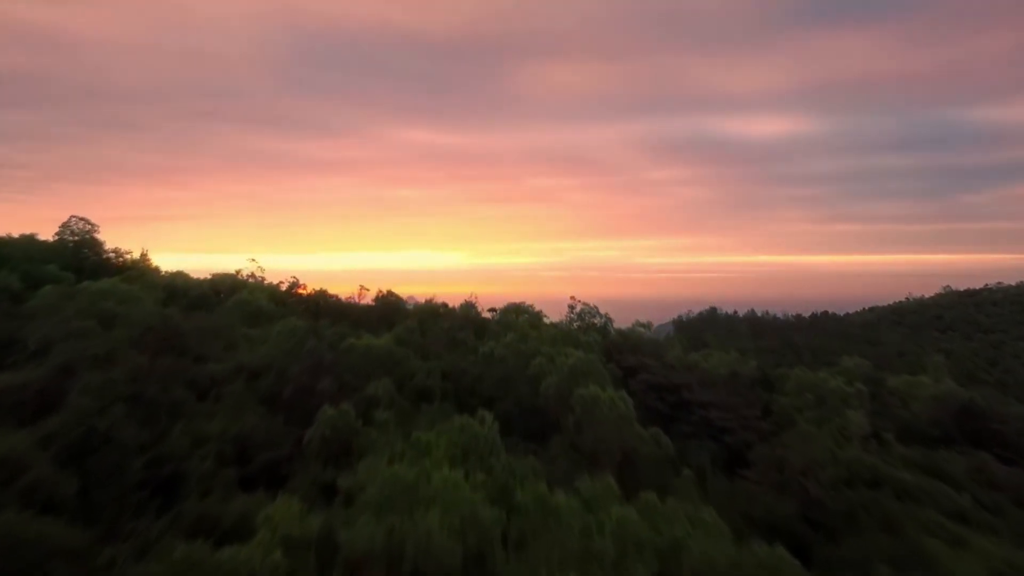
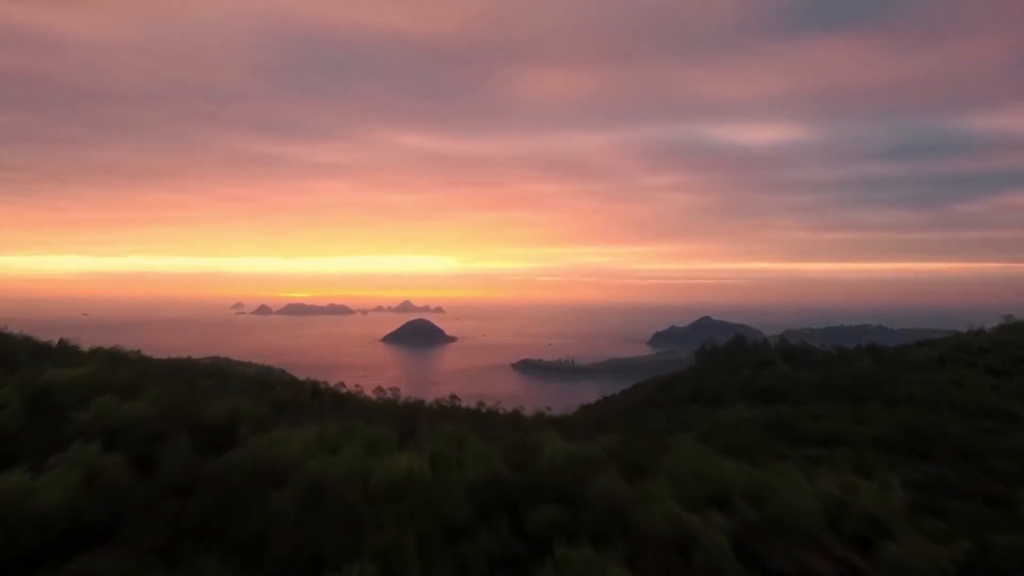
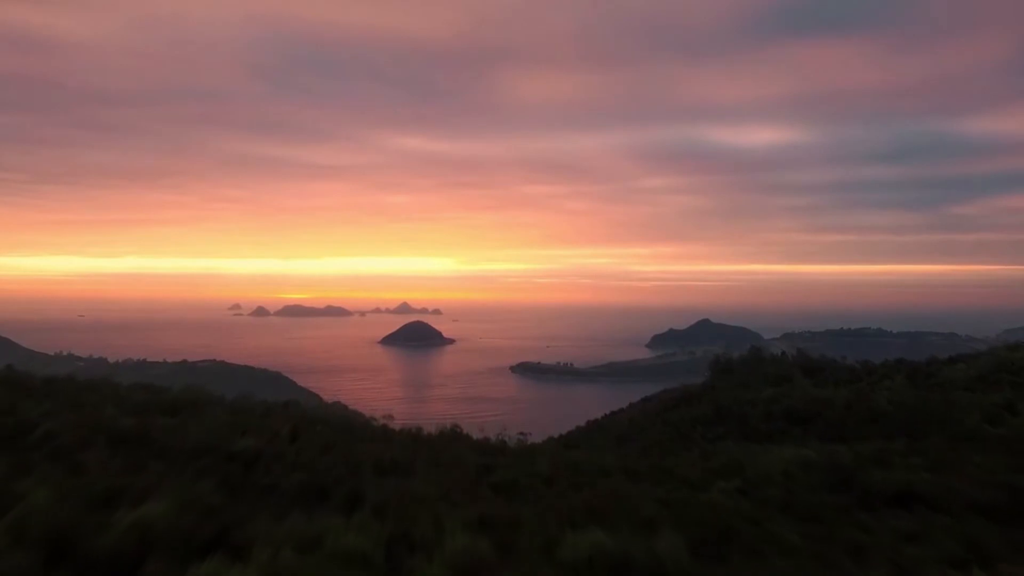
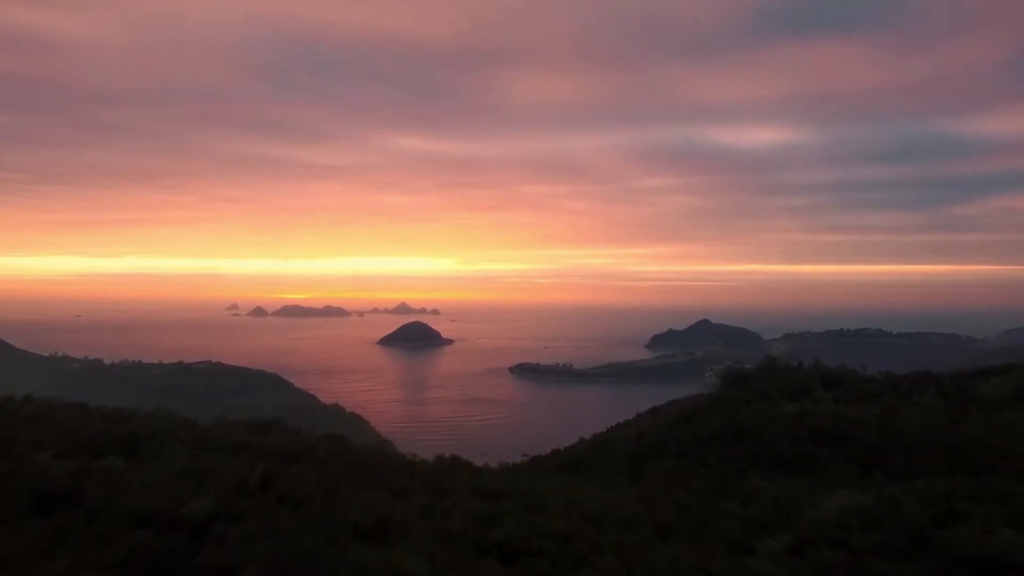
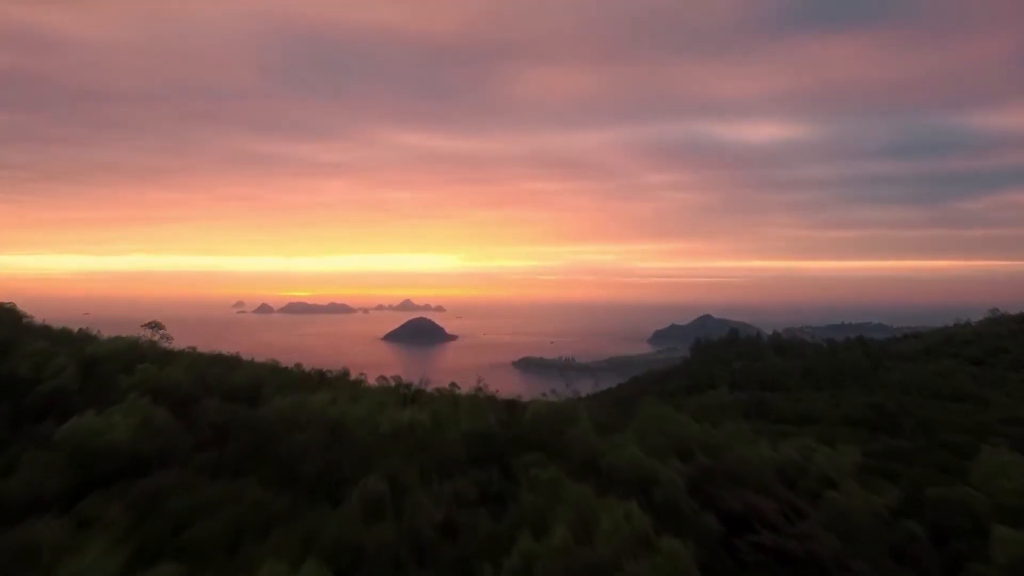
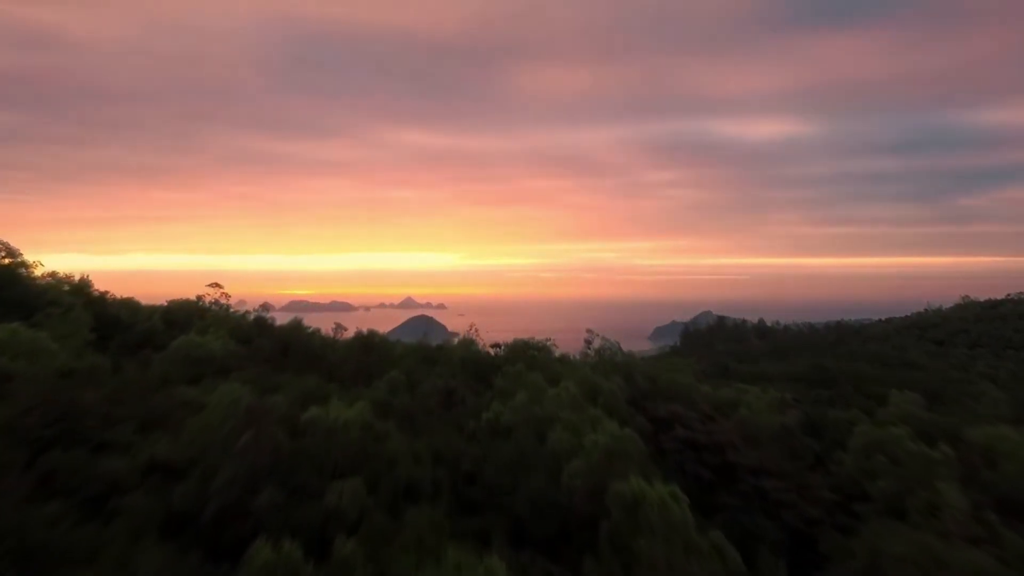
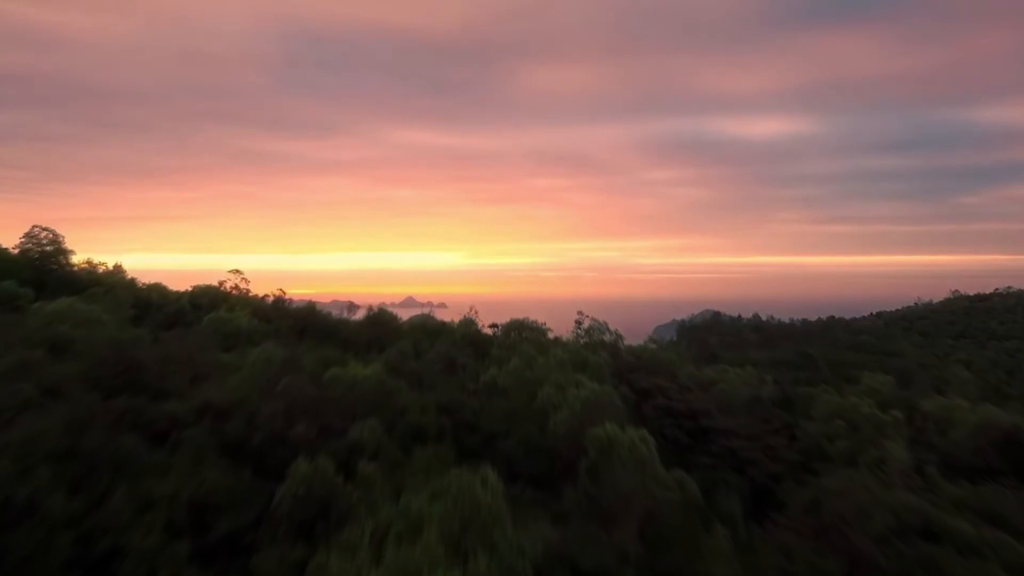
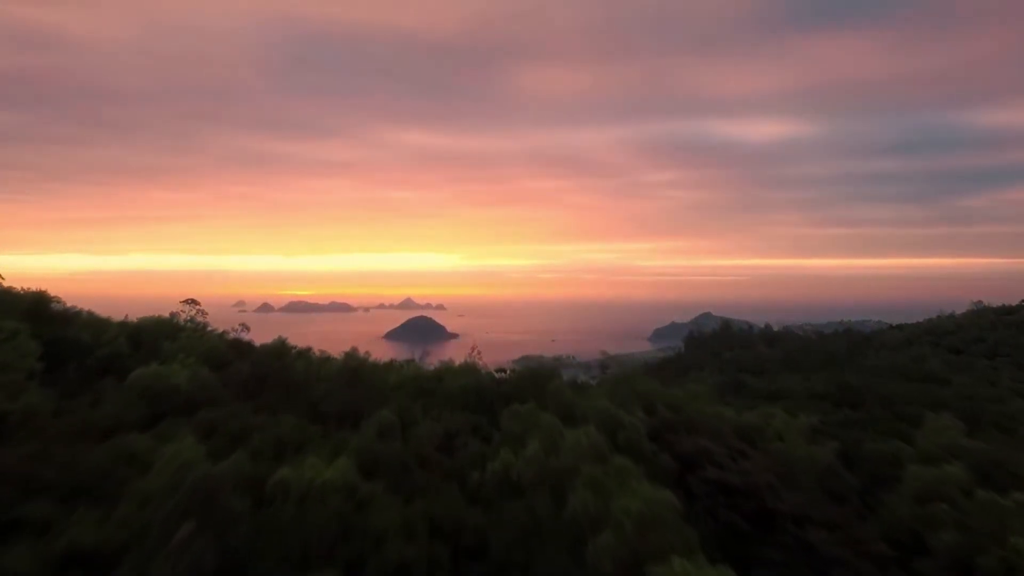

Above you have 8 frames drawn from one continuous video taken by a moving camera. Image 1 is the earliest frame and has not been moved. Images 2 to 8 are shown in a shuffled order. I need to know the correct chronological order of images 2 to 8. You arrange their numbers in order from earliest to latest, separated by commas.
7, 6, 8, 5, 2, 3, 4
